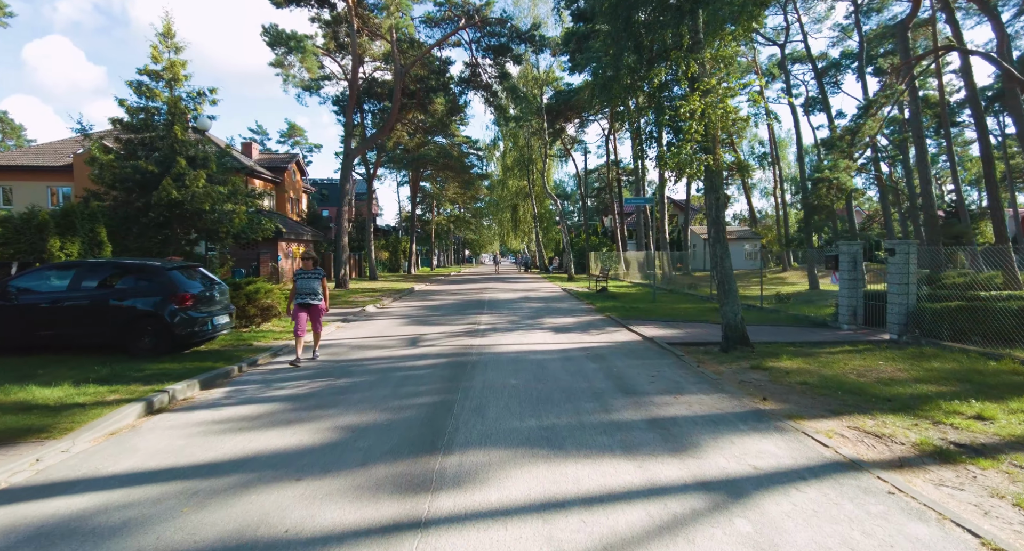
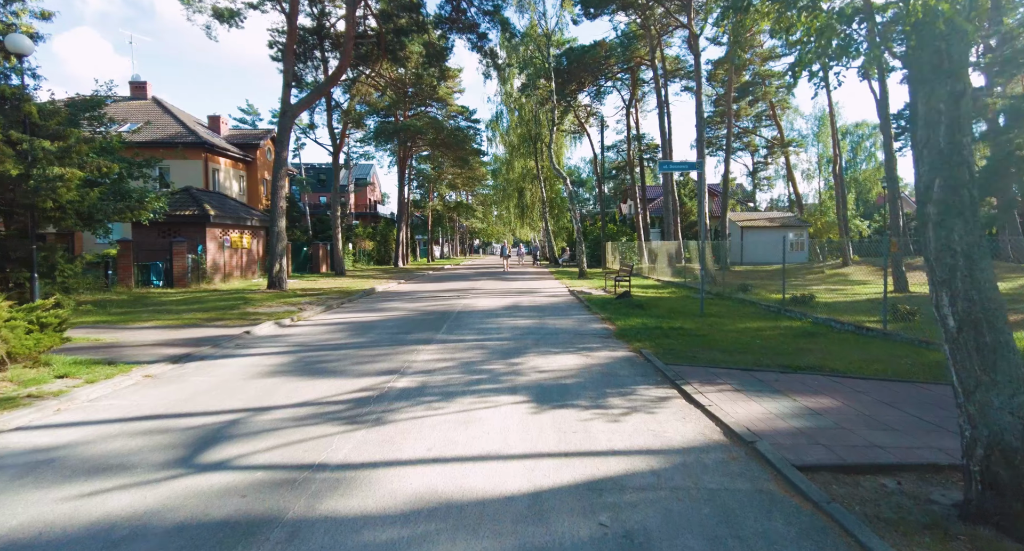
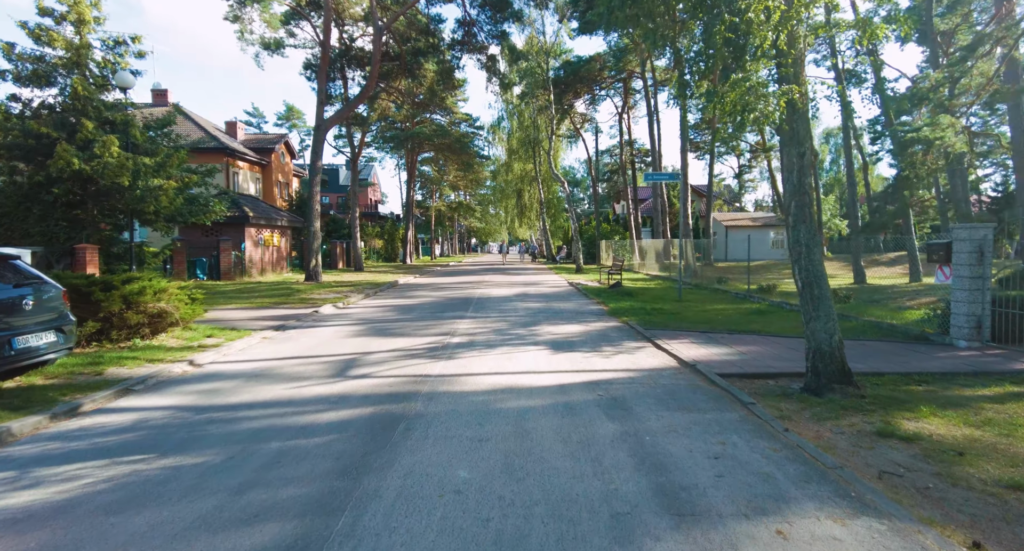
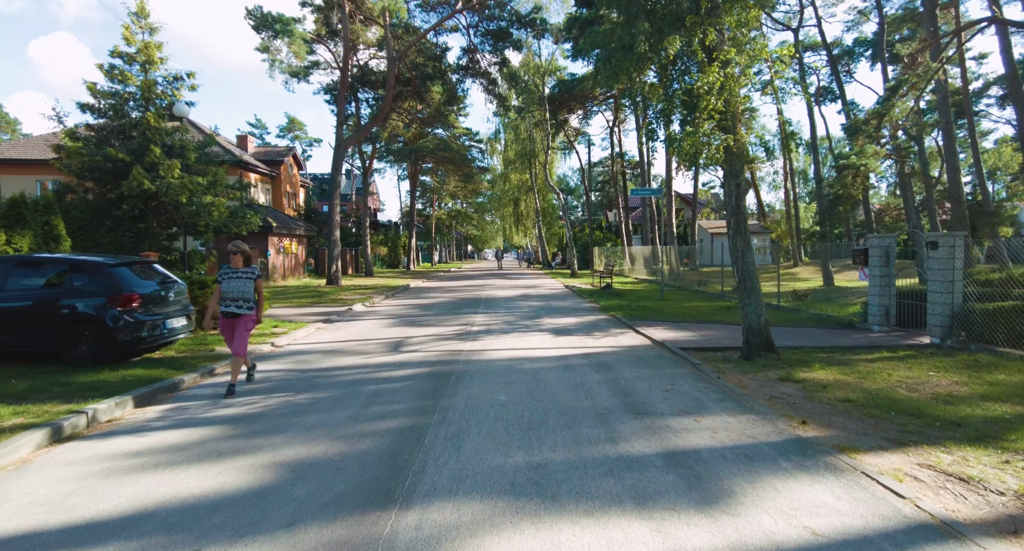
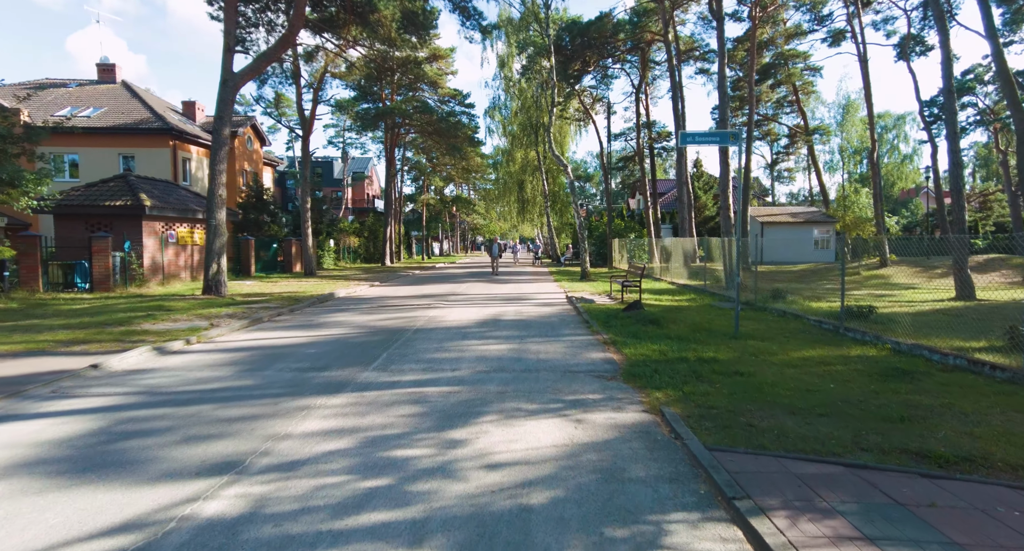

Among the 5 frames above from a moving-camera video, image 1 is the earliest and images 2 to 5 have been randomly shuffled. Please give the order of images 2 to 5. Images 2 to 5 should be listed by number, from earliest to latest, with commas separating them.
4, 3, 2, 5
